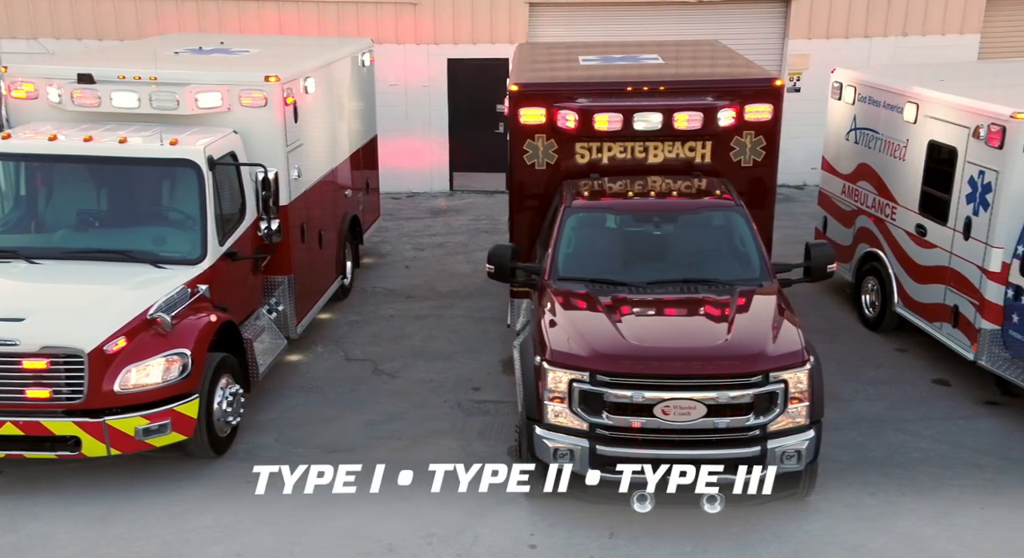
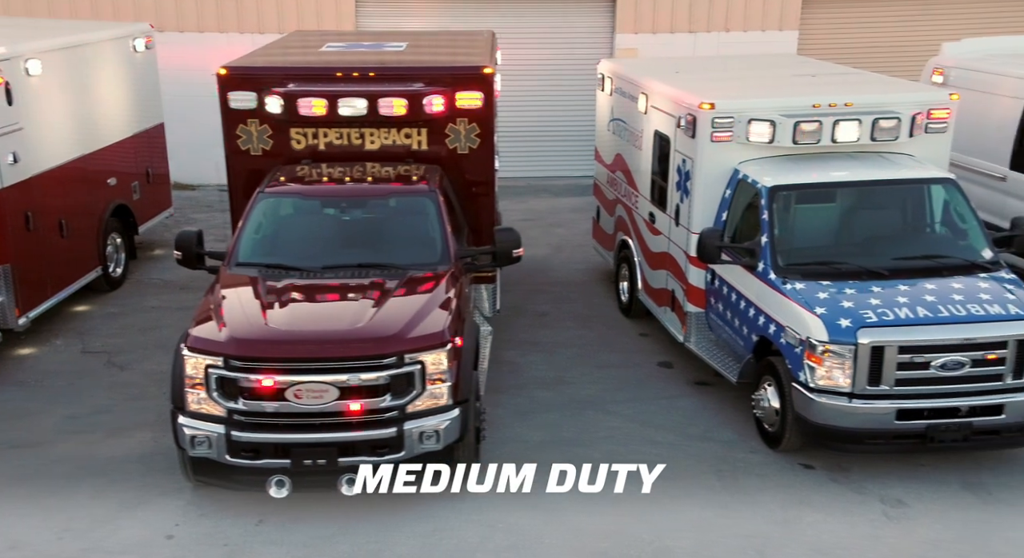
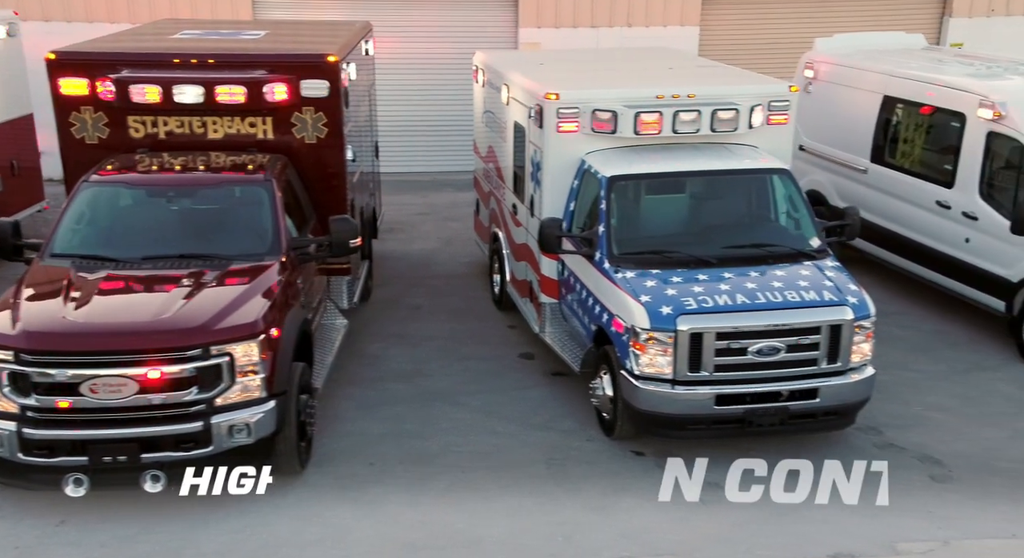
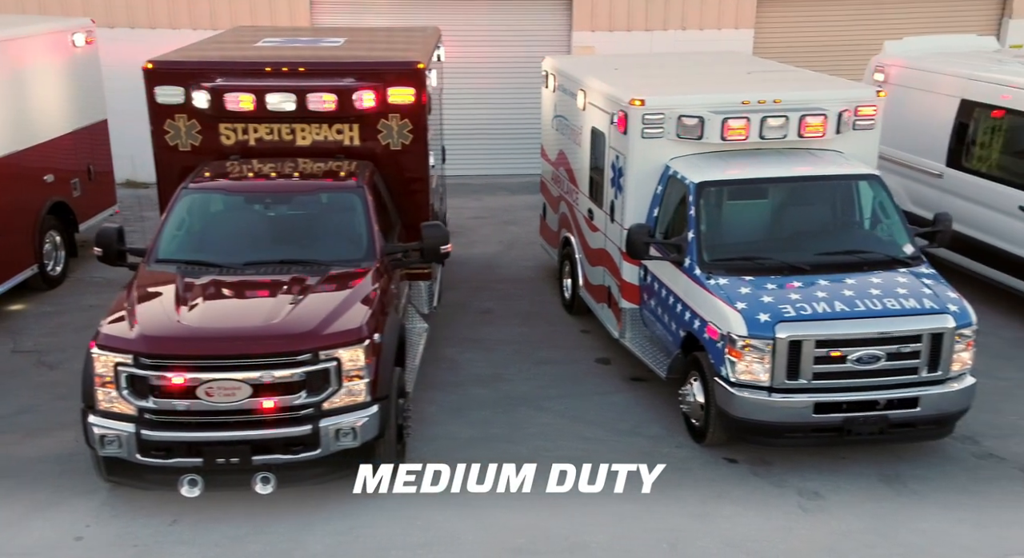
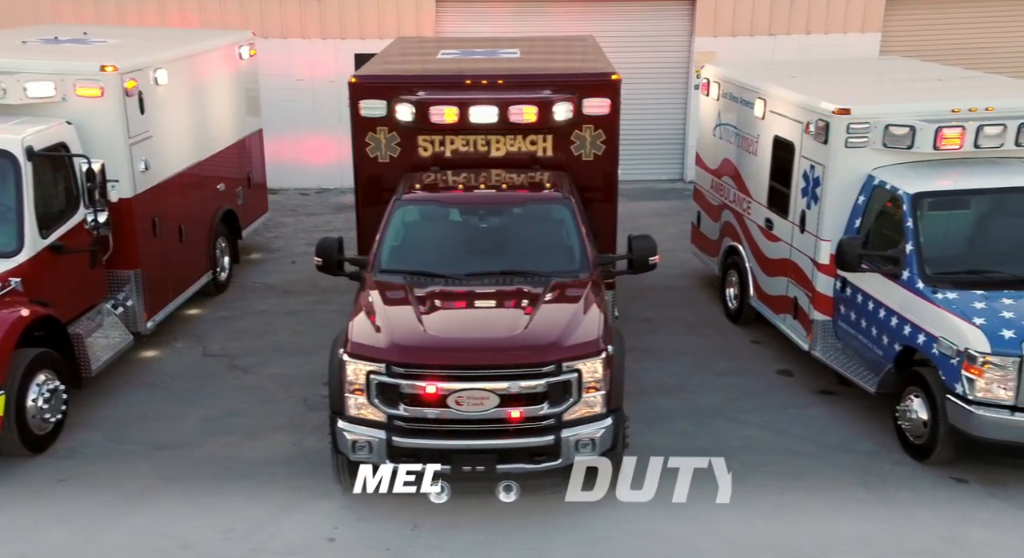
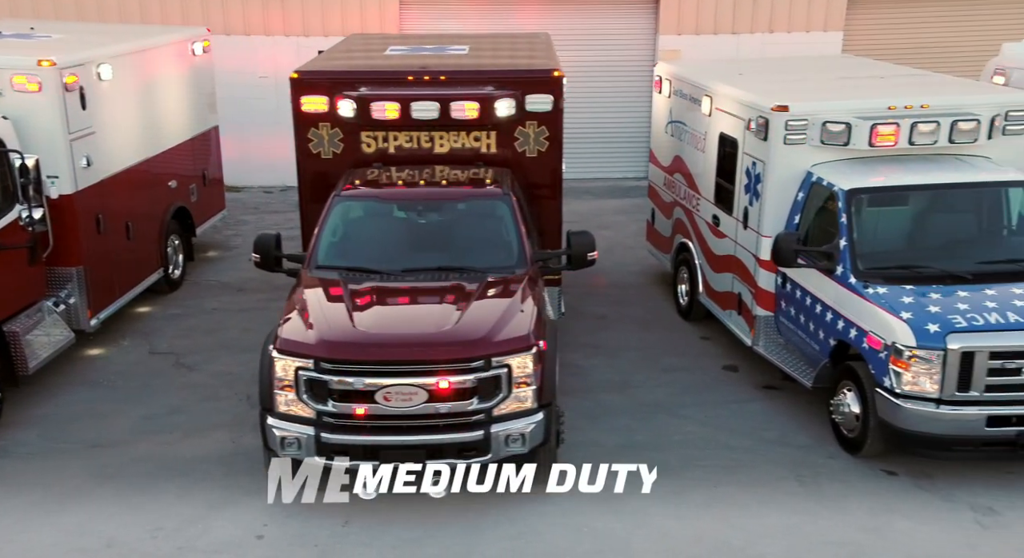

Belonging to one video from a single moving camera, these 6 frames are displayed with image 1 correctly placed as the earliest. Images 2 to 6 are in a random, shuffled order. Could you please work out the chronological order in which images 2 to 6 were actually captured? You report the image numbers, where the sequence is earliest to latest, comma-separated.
5, 6, 2, 4, 3
